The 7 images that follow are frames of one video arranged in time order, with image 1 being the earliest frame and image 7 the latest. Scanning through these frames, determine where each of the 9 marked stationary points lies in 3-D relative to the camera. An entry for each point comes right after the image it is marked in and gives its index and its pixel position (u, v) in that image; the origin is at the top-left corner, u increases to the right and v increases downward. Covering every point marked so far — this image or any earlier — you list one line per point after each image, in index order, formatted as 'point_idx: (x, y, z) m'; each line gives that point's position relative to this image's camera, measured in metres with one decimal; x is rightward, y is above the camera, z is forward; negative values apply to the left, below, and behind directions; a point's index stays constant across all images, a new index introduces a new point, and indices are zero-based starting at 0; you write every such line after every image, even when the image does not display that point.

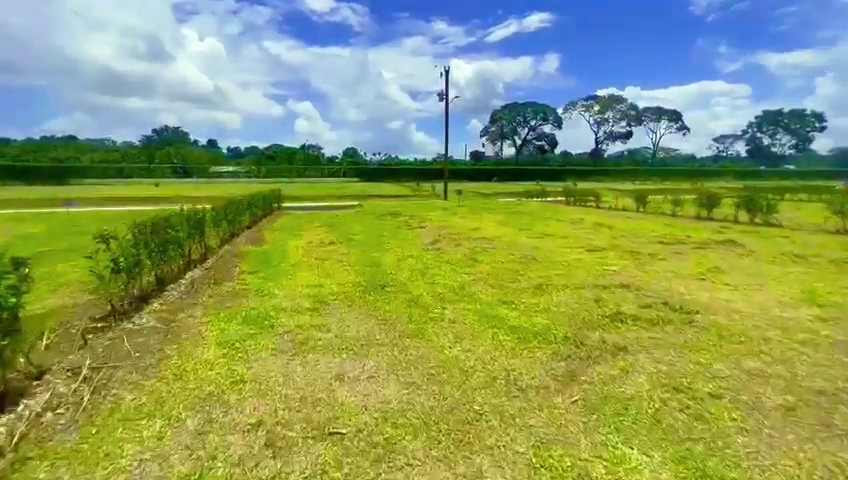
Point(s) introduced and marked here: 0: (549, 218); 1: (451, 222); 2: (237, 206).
0: (+6.3, +1.1, +19.8) m
1: (+1.3, +0.8, +18.5) m
2: (-7.3, +1.3, +15.2) m
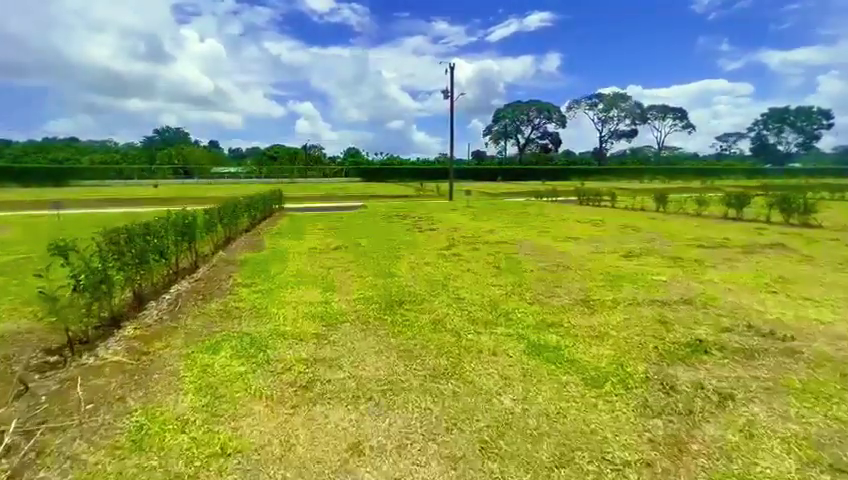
0: (+6.8, +0.9, +18.6) m
1: (+1.7, +0.7, +17.3) m
2: (-6.8, +1.1, +14.1) m
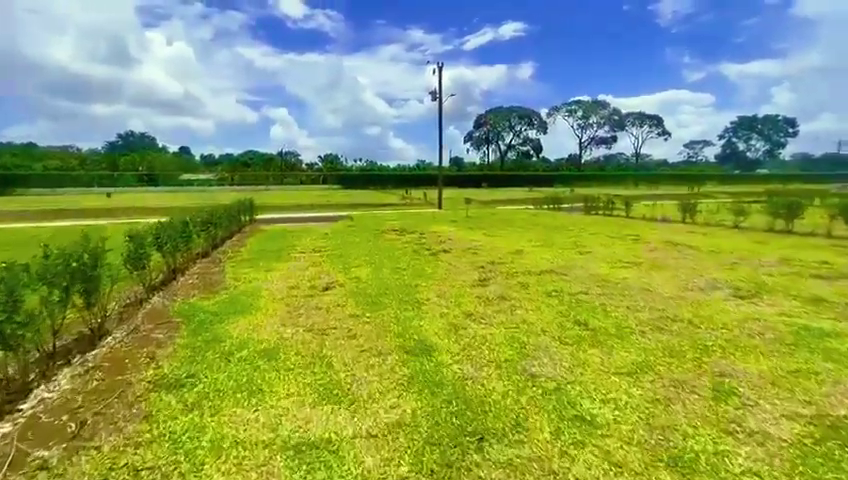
0: (+6.9, +0.2, +15.7) m
1: (+1.9, -0.1, +14.2) m
2: (-6.4, +0.3, +10.4) m
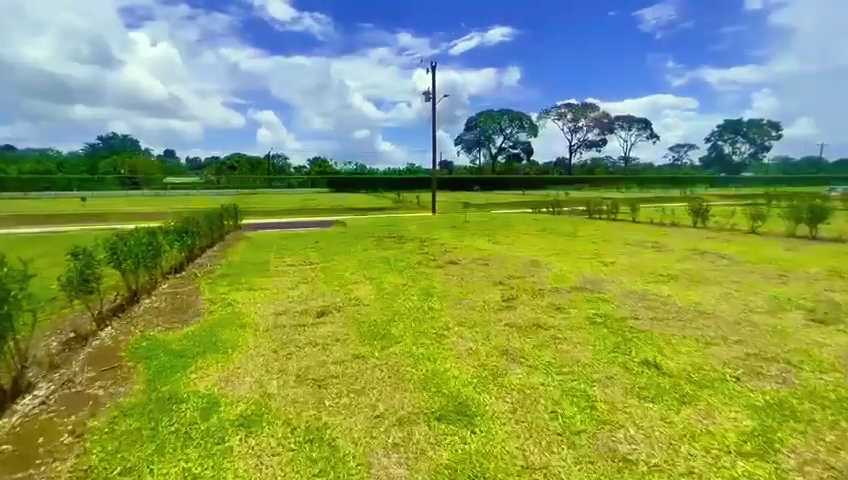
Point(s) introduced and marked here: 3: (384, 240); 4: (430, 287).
0: (+7.0, -0.1, +14.6) m
1: (+2.0, -0.4, +12.8) m
2: (-6.2, 0.0, +8.9) m
3: (-1.6, 0.0, +15.7) m
4: (+0.1, -1.0, +8.5) m
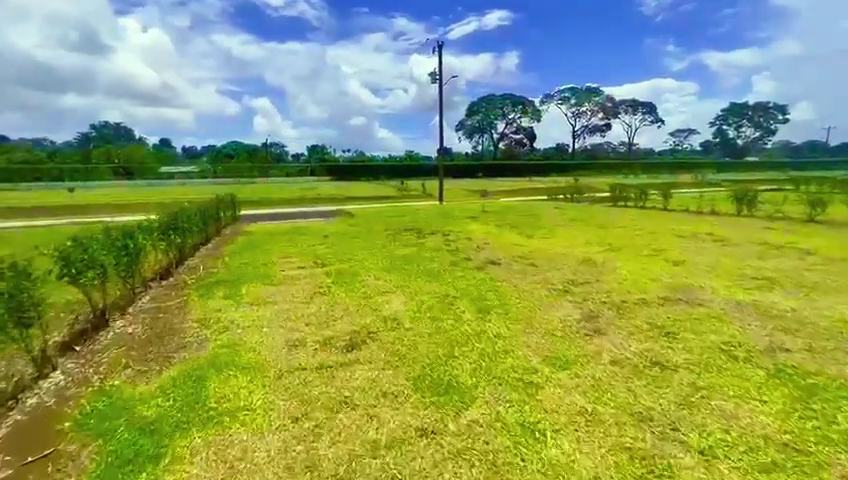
0: (+7.8, +0.2, +12.8) m
1: (+2.9, -0.2, +11.1) m
2: (-5.4, 0.0, +7.1) m
3: (-0.8, +0.2, +13.9) m
4: (+0.9, -1.0, +6.7) m
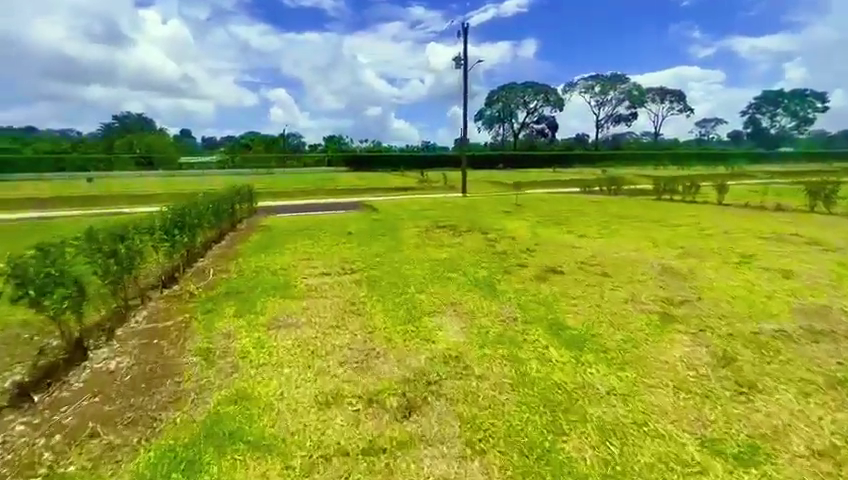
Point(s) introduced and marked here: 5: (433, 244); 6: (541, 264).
0: (+8.9, +0.1, +10.9) m
1: (+3.9, -0.3, +9.4) m
2: (-4.5, -0.1, +5.7) m
3: (+0.3, +0.3, +12.4) m
4: (+1.8, -1.1, +5.1) m
5: (+0.2, -0.1, +10.6) m
6: (+2.5, -0.5, +8.2) m
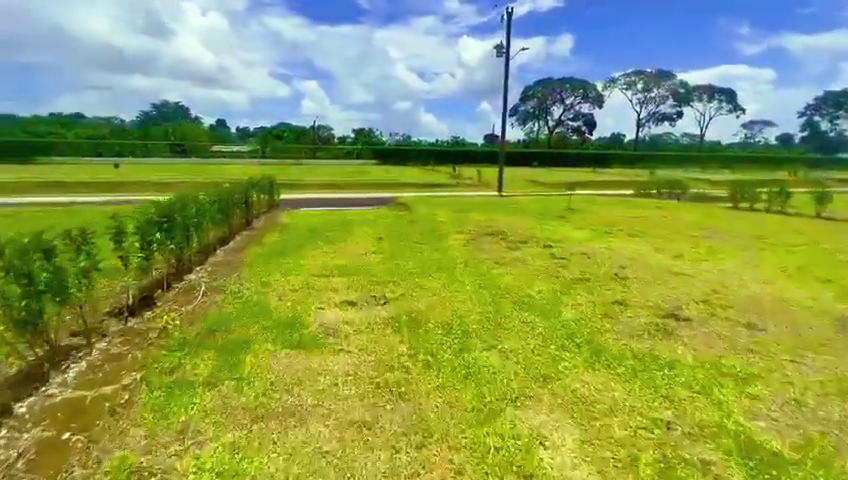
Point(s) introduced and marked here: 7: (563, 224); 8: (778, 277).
0: (+9.9, -0.5, +8.1) m
1: (+4.9, -0.8, +6.9) m
2: (-3.7, -0.3, +3.7) m
3: (+1.5, 0.0, +10.1) m
4: (+2.5, -1.6, +2.8) m
5: (+1.3, -0.4, +8.3) m
6: (+3.4, -0.9, +5.8) m
7: (+4.7, +0.5, +13.2) m
8: (+6.8, -0.7, +7.4) m
